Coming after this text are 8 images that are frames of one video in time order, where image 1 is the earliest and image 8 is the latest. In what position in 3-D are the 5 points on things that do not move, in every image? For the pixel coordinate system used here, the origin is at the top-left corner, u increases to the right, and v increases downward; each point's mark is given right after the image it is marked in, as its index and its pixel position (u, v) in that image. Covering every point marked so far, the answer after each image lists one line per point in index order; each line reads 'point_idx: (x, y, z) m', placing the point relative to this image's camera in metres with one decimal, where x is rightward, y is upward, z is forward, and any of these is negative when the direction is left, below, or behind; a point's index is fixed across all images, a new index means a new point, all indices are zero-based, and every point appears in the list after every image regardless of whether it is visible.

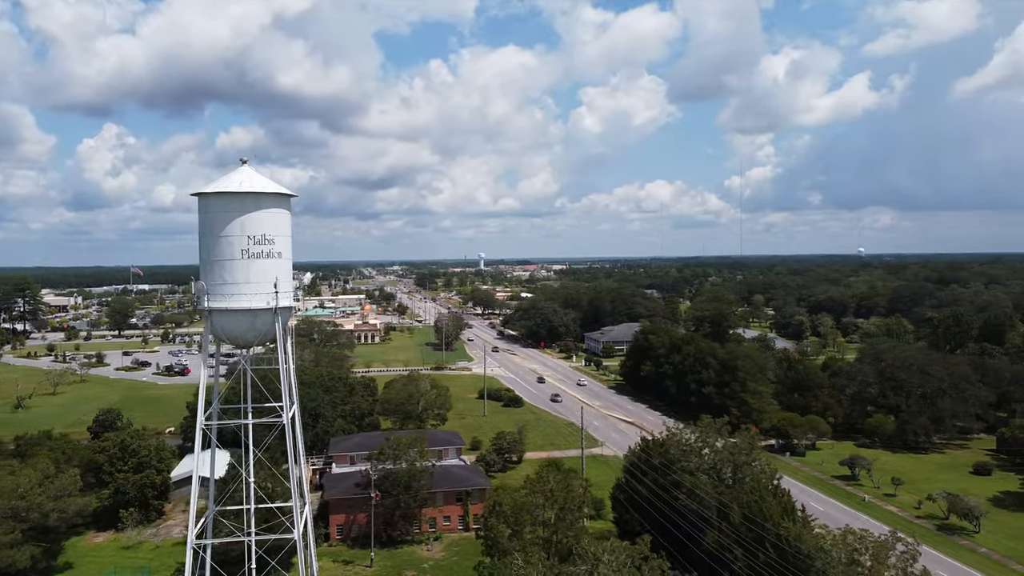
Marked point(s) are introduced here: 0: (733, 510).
0: (+5.1, -5.0, +18.5) m
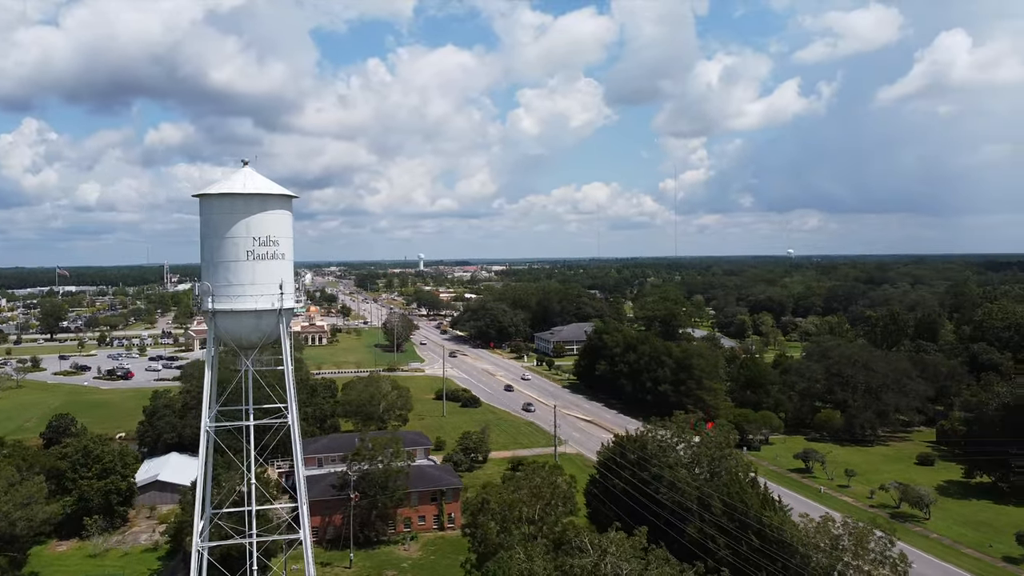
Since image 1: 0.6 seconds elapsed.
0: (+4.8, -5.0, +19.2) m
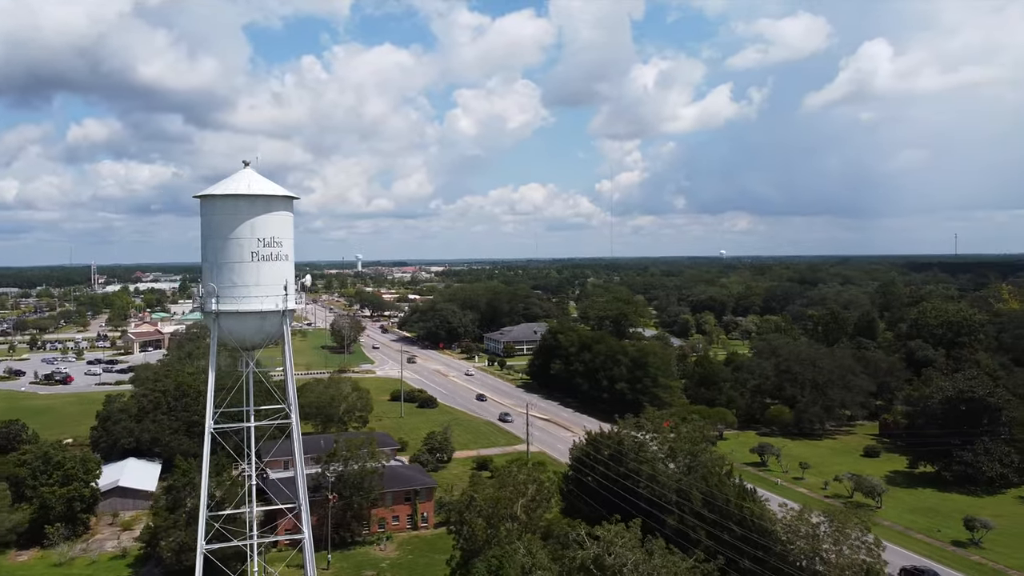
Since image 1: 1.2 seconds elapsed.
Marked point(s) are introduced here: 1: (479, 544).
0: (+4.5, -5.0, +19.9) m
1: (-0.8, -6.2, +19.3) m
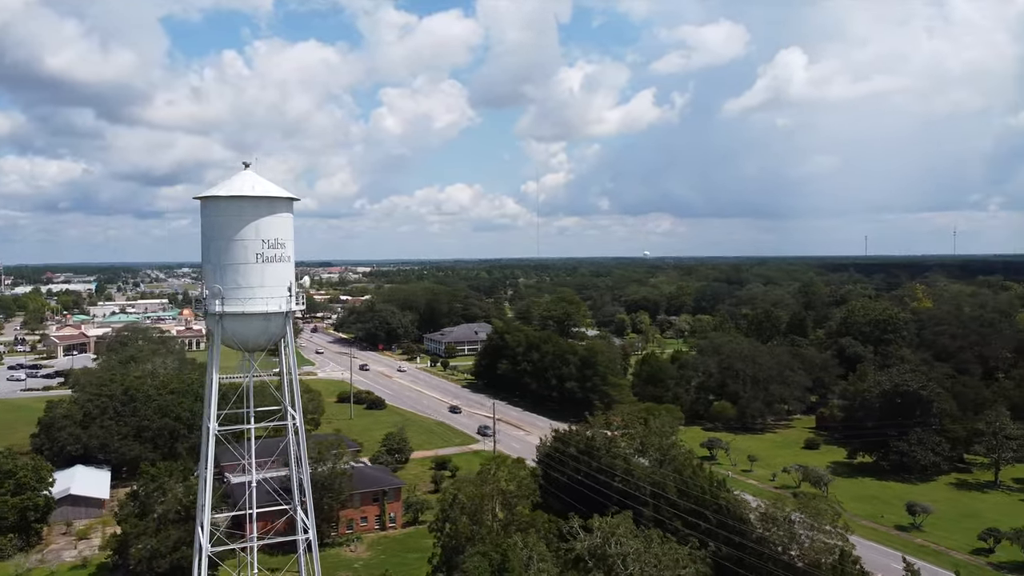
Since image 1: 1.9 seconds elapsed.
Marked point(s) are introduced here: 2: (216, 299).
0: (+4.0, -5.1, +20.7) m
1: (-1.2, -6.2, +19.6) m
2: (-5.1, -0.2, +14.0) m
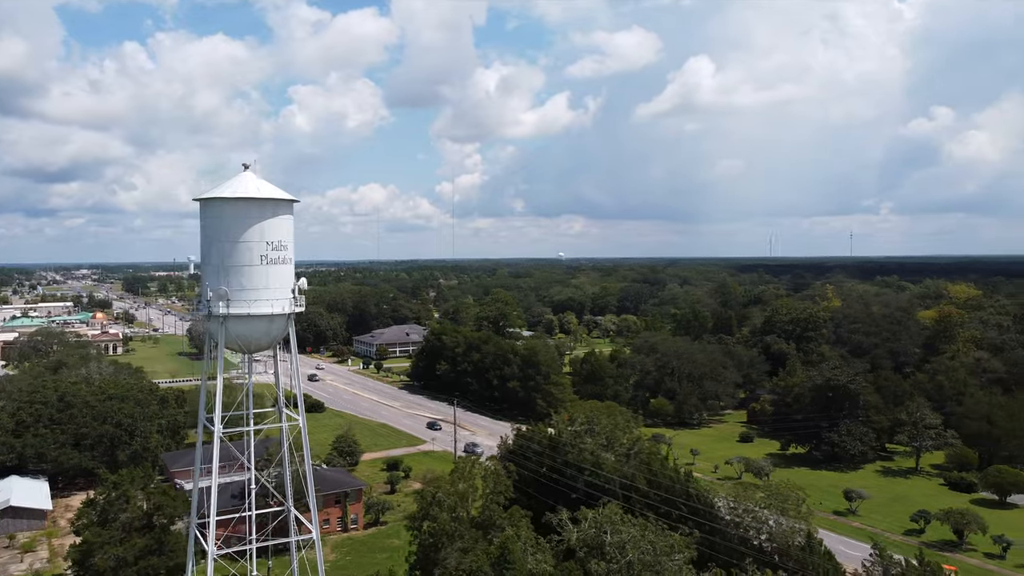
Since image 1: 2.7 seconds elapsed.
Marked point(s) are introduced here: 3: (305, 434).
0: (+3.4, -5.1, +21.6) m
1: (-1.7, -6.2, +19.9) m
2: (-5.0, -0.2, +14.0) m
3: (-4.1, -2.8, +15.4) m
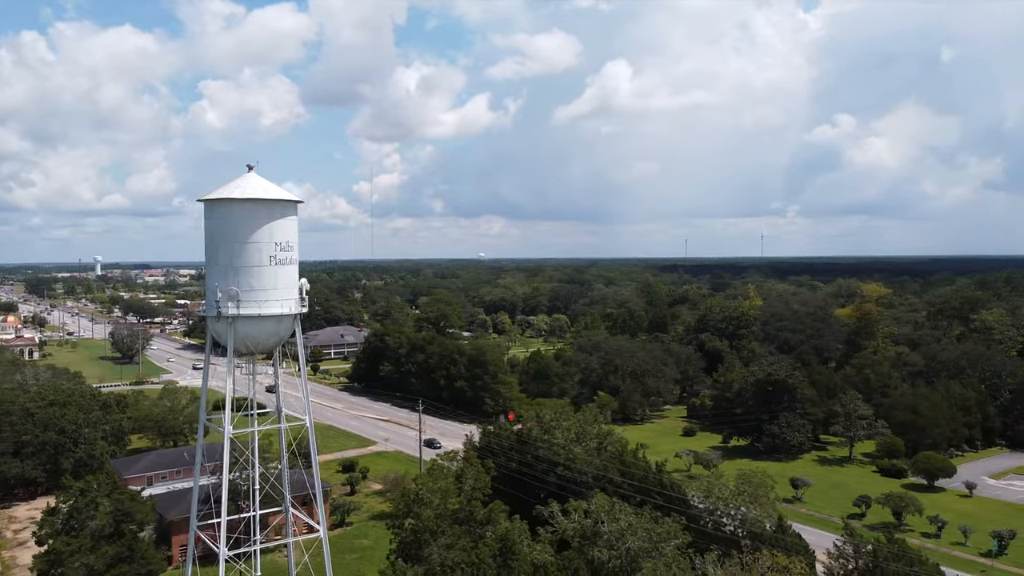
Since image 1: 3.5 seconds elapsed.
0: (+2.8, -5.1, +22.4) m
1: (-2.1, -6.2, +20.2) m
2: (-4.9, -0.2, +14.0) m
3: (-4.1, -2.8, +15.5) m
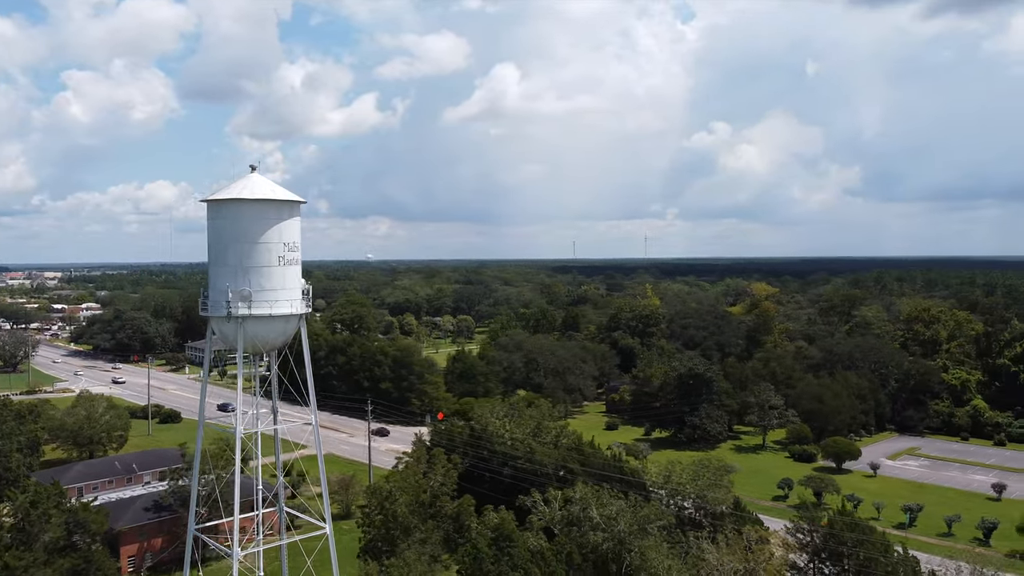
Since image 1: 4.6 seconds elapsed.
0: (+1.7, -5.0, +23.4) m
1: (-2.8, -6.2, +20.6) m
2: (-4.7, -0.2, +14.0) m
3: (-4.1, -2.8, +15.6) m
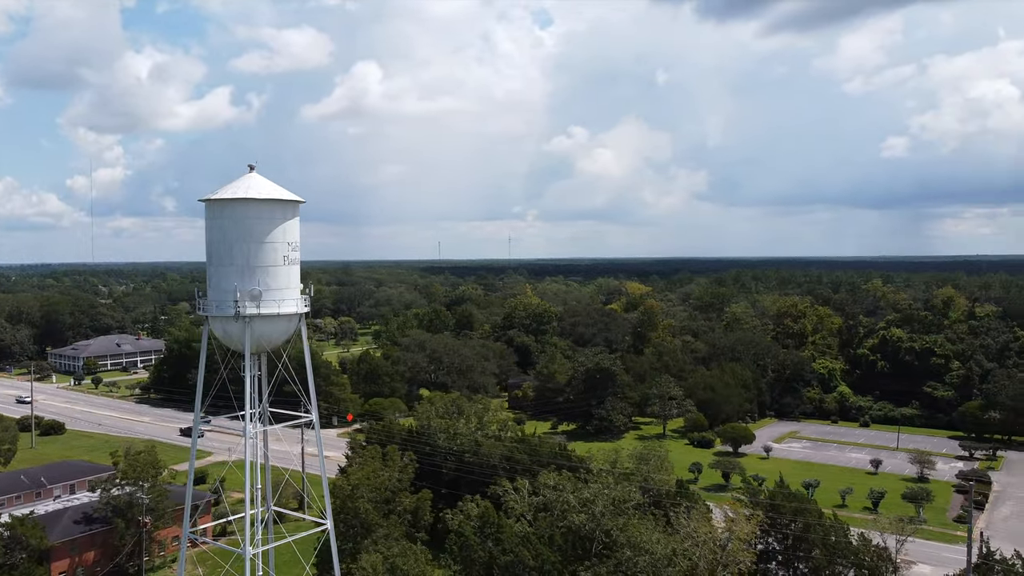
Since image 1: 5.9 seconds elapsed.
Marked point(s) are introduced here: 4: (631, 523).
0: (+0.2, -5.0, +24.4) m
1: (-3.7, -6.2, +20.8) m
2: (-4.6, -0.2, +14.1) m
3: (-4.2, -2.8, +15.8) m
4: (+2.4, -4.9, +16.8) m
